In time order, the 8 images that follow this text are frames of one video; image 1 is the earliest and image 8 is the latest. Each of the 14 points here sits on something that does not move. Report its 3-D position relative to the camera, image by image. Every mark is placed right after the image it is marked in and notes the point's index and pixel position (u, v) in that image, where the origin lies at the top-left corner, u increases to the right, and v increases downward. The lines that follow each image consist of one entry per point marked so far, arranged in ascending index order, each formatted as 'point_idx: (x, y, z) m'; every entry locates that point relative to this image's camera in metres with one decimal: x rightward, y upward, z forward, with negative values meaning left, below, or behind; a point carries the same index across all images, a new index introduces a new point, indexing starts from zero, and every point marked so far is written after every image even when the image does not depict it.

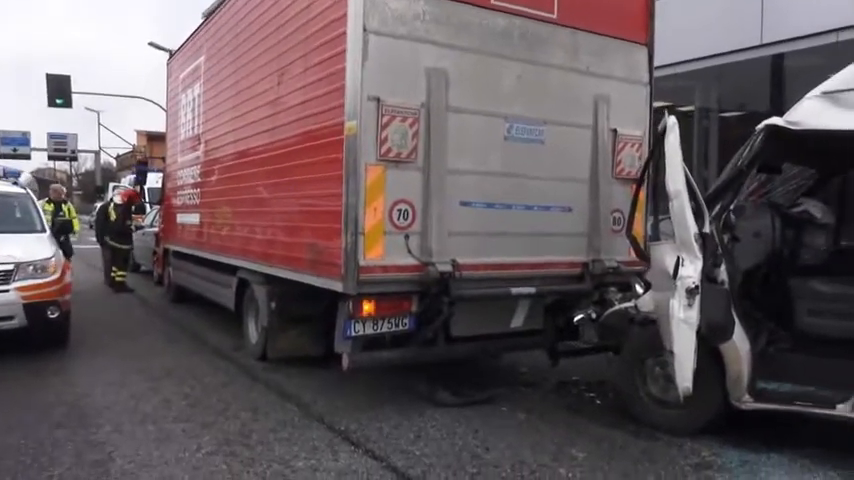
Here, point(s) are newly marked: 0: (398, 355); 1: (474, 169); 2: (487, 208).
0: (-0.3, -1.1, +6.4) m
1: (+0.4, +0.7, +6.5) m
2: (+0.6, +0.3, +6.6) m
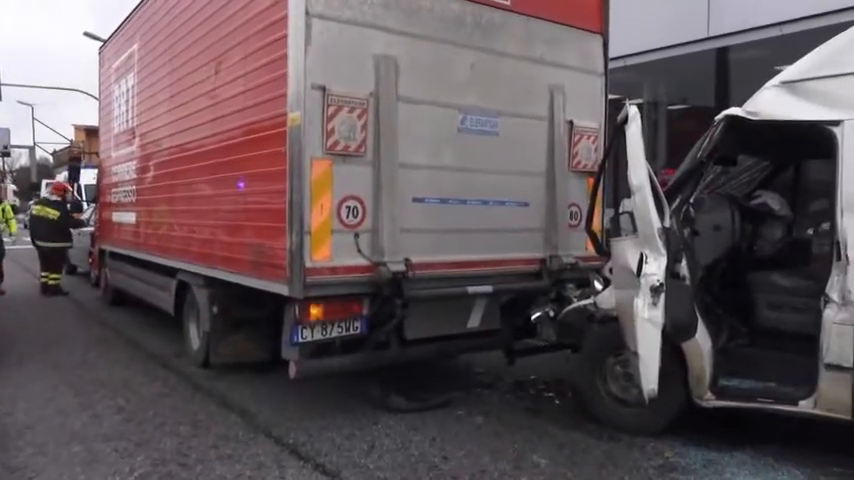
0: (-0.7, -1.1, +6.1) m
1: (0.0, +0.7, +6.2) m
2: (+0.1, +0.3, +6.3) m
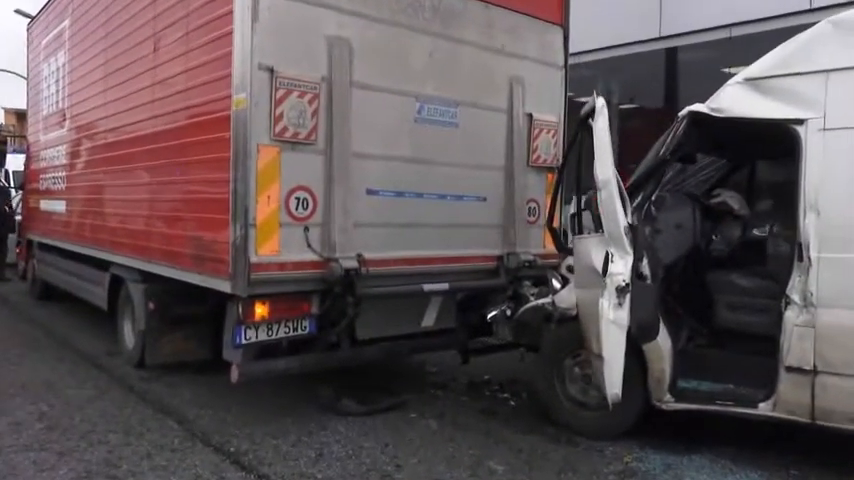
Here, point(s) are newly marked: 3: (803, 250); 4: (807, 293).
0: (-1.1, -1.1, +5.7) m
1: (-0.4, +0.8, +5.8) m
2: (-0.3, +0.4, +6.0) m
3: (+2.9, -0.1, +5.0) m
4: (+2.9, -0.4, +5.0) m
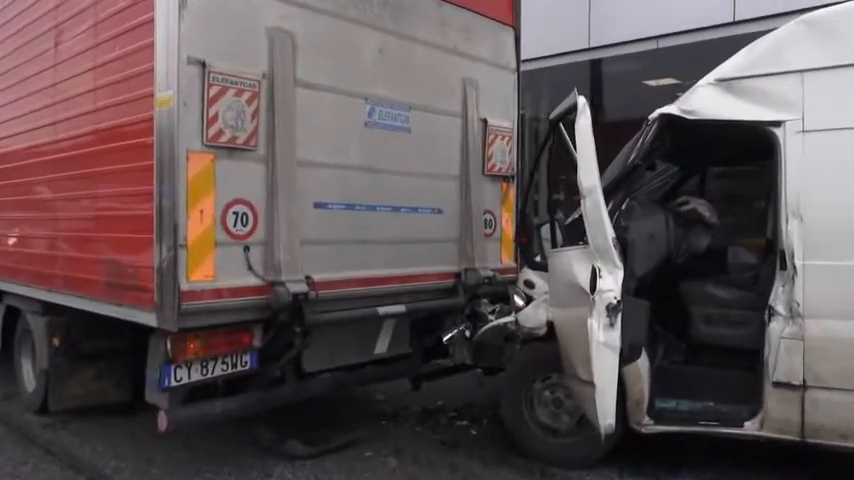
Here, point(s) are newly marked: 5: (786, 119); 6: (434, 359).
0: (-1.4, -1.2, +4.9) m
1: (-0.8, +0.6, +5.2) m
2: (-0.6, +0.2, +5.3) m
3: (+2.6, -0.1, +4.8) m
4: (+2.6, -0.5, +4.7) m
5: (+2.7, +0.9, +4.9) m
6: (+0.1, -1.1, +6.5) m
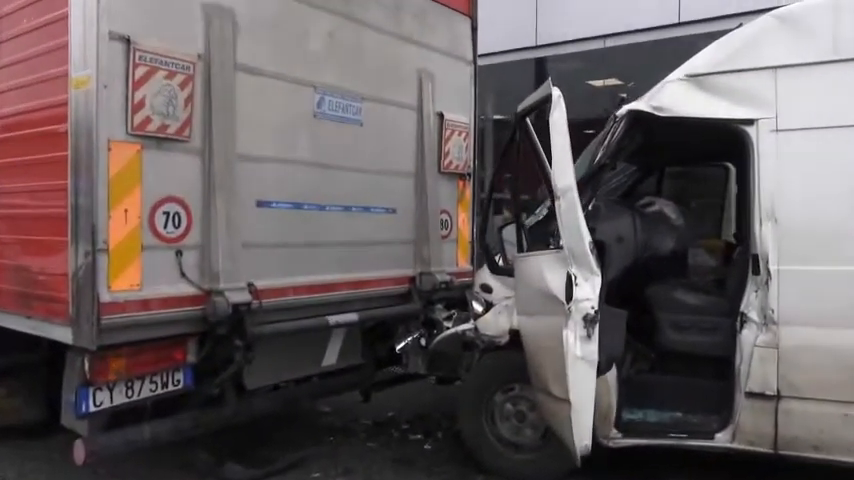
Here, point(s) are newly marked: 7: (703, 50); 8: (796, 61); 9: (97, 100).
0: (-1.7, -1.2, +4.3) m
1: (-1.1, +0.6, +4.7) m
2: (-1.0, +0.2, +4.8) m
3: (+2.3, -0.2, +4.6) m
4: (+2.3, -0.5, +4.5) m
5: (+2.4, +0.9, +4.7) m
6: (-0.4, -1.1, +6.1) m
7: (+2.1, +1.4, +5.0) m
8: (+2.6, +1.3, +4.6) m
9: (-1.9, +0.8, +3.7) m
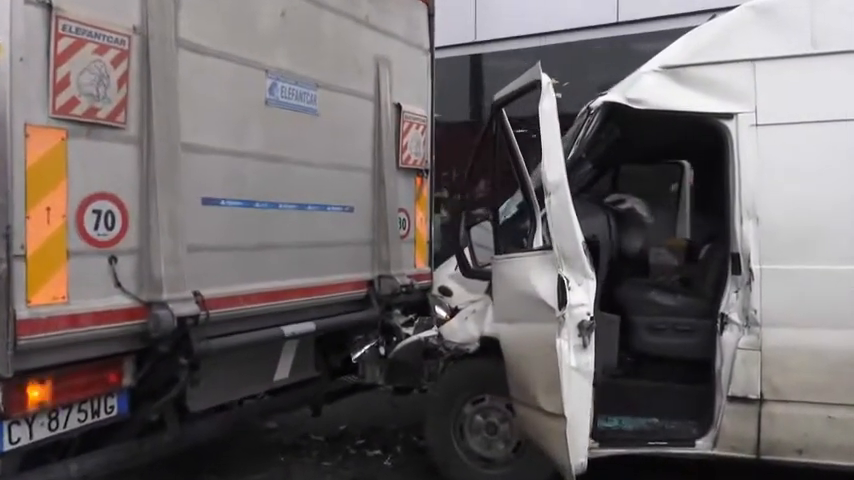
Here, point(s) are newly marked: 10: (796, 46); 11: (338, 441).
0: (-1.8, -1.3, +3.7) m
1: (-1.3, +0.6, +4.1) m
2: (-1.2, +0.2, +4.3) m
3: (+2.1, -0.1, +4.4) m
4: (+2.1, -0.5, +4.4) m
5: (+2.1, +0.9, +4.5) m
6: (-0.7, -1.1, +5.6) m
7: (+1.8, +1.4, +4.8) m
8: (+2.4, +1.3, +4.5) m
9: (-2.0, +0.8, +3.1) m
10: (+2.5, +1.3, +4.5) m
11: (-0.8, -1.8, +6.0) m
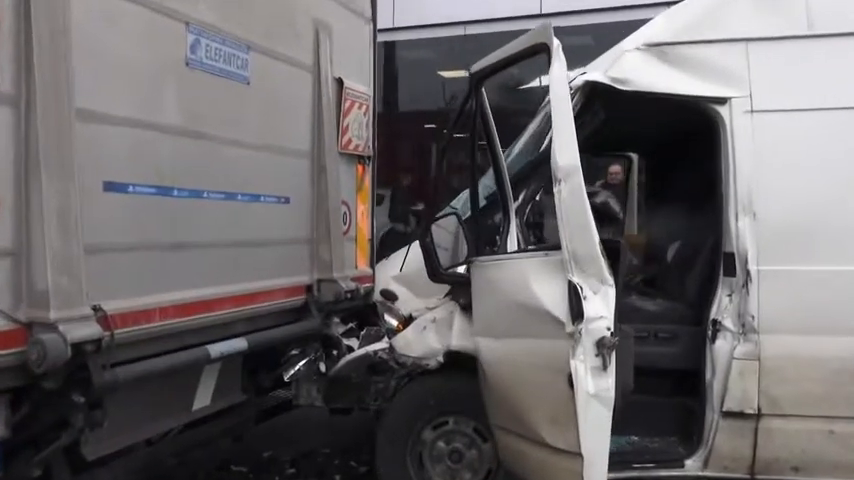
0: (-1.9, -1.2, +2.7) m
1: (-1.4, +0.6, +3.1) m
2: (-1.4, +0.2, +3.3) m
3: (+1.9, -0.1, +4.0) m
4: (+1.9, -0.5, +4.0) m
5: (+1.9, +0.9, +4.1) m
6: (-1.1, -1.1, +4.7) m
7: (+1.5, +1.5, +4.3) m
8: (+2.1, +1.3, +4.1) m
9: (-1.9, +0.8, +2.0) m
10: (+2.3, +1.3, +4.1) m
11: (-1.3, -1.8, +5.1) m
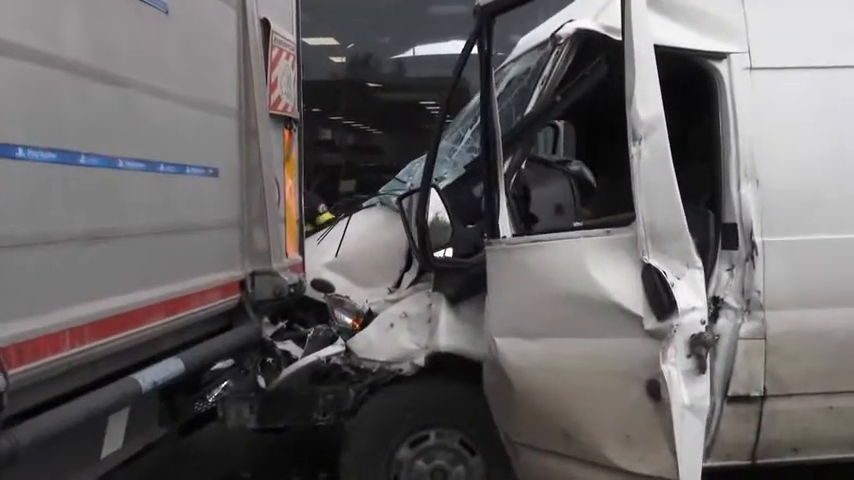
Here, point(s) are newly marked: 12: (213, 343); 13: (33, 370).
0: (-1.6, -1.2, +1.6) m
1: (-1.3, +0.6, +2.0) m
2: (-1.3, +0.3, +2.3) m
3: (+1.7, 0.0, +3.6) m
4: (+1.8, -0.3, +3.7) m
5: (+1.7, +1.1, +3.7) m
6: (-1.3, -1.0, +3.7) m
7: (+1.3, +1.6, +3.8) m
8: (+1.9, +1.5, +3.8) m
9: (-1.5, +0.8, +0.8) m
10: (+2.0, +1.5, +3.8) m
11: (-1.5, -1.7, +4.1) m
12: (-1.0, -0.5, +3.3) m
13: (-1.2, -0.4, +2.1) m
